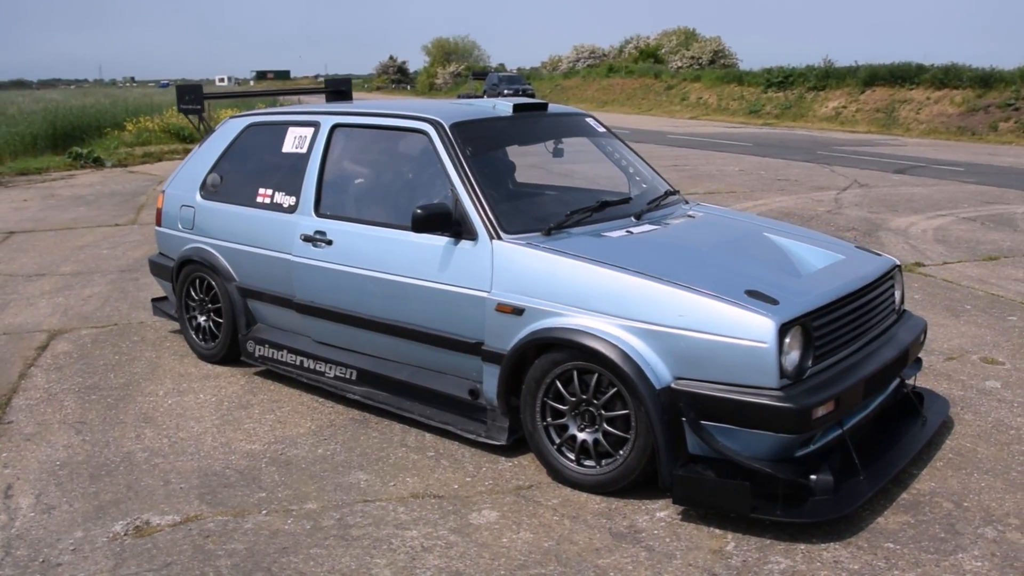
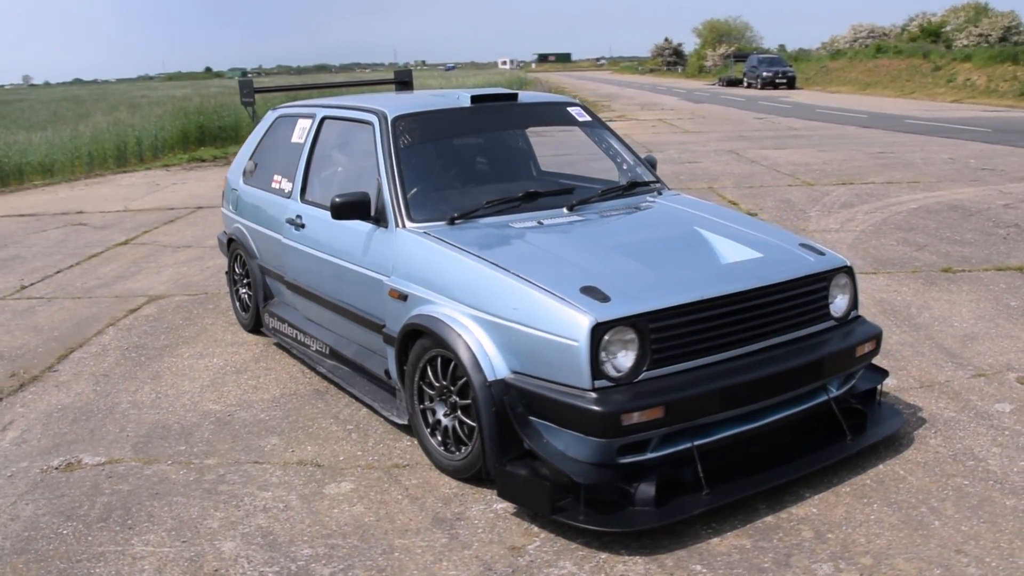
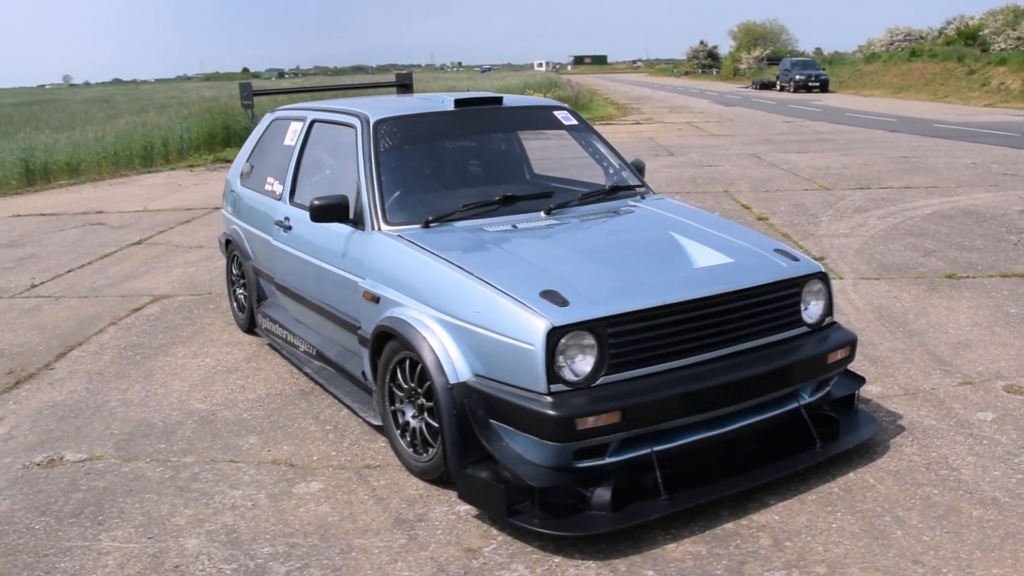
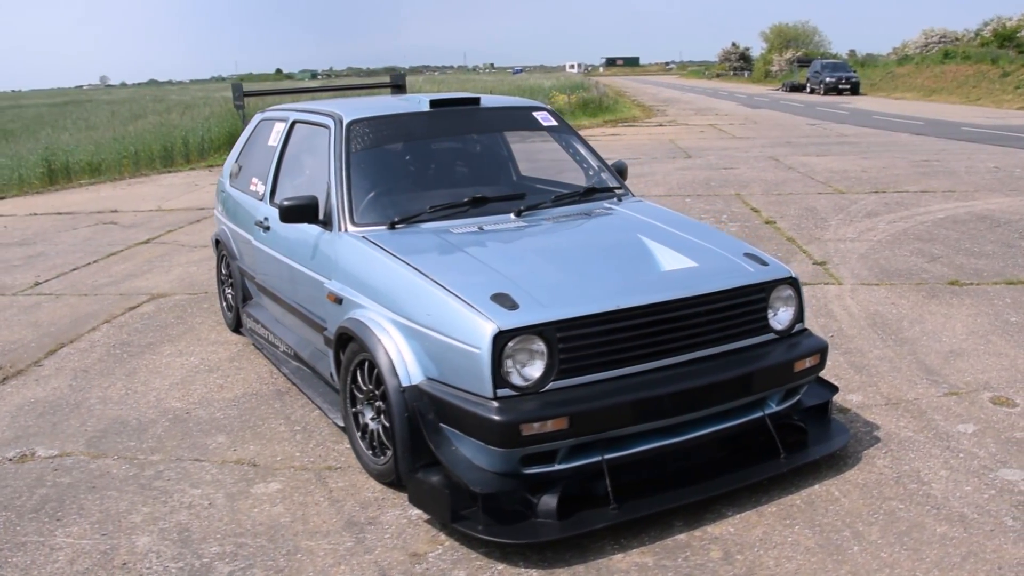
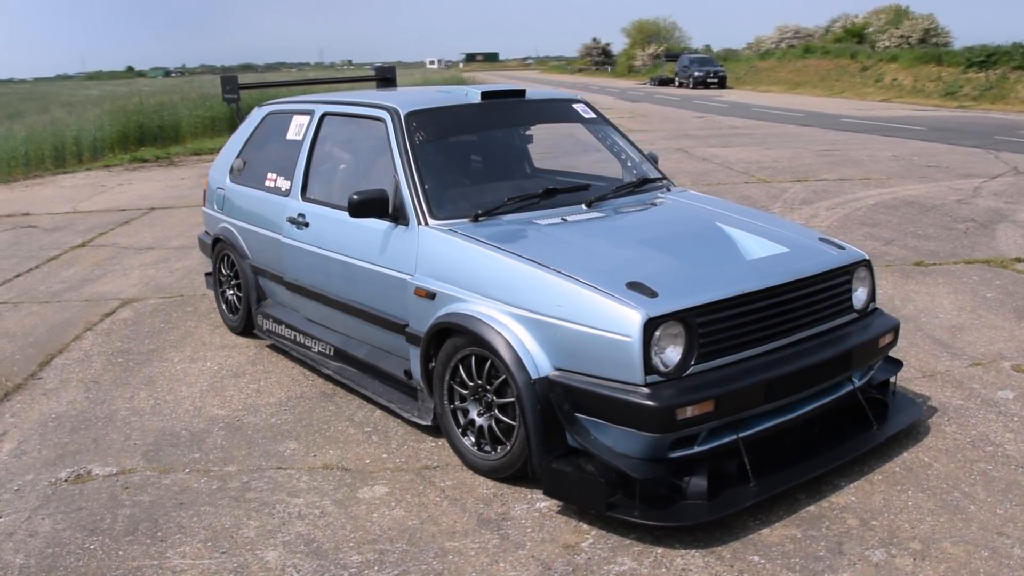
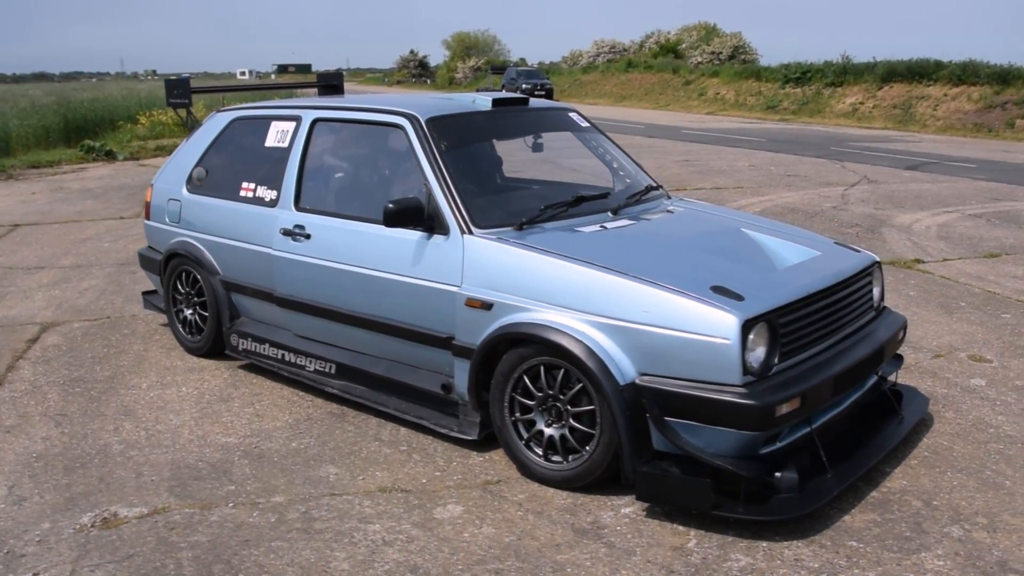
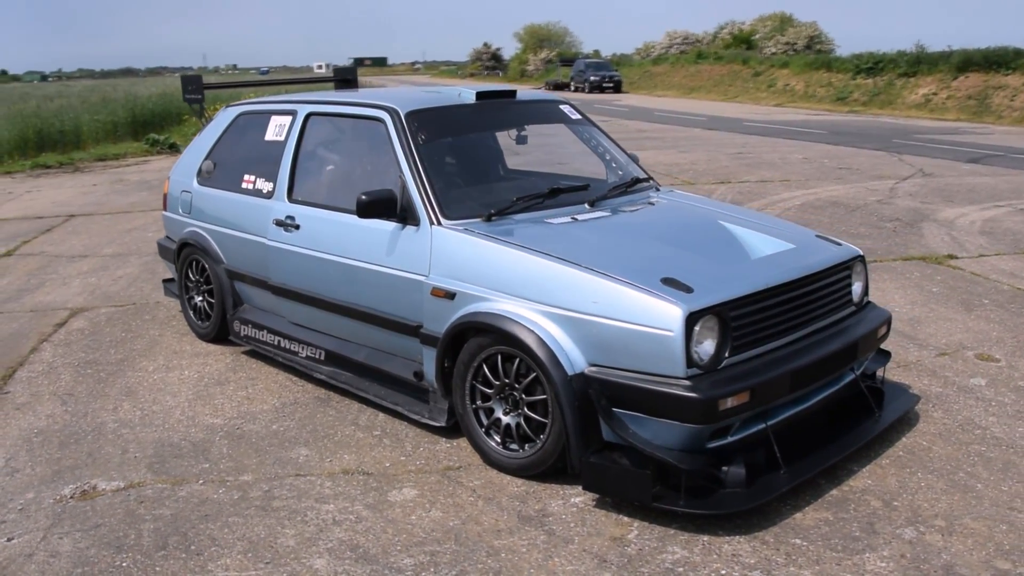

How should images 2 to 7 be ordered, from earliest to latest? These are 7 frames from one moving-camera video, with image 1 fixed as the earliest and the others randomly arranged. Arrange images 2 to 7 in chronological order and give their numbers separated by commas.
6, 7, 5, 2, 3, 4
